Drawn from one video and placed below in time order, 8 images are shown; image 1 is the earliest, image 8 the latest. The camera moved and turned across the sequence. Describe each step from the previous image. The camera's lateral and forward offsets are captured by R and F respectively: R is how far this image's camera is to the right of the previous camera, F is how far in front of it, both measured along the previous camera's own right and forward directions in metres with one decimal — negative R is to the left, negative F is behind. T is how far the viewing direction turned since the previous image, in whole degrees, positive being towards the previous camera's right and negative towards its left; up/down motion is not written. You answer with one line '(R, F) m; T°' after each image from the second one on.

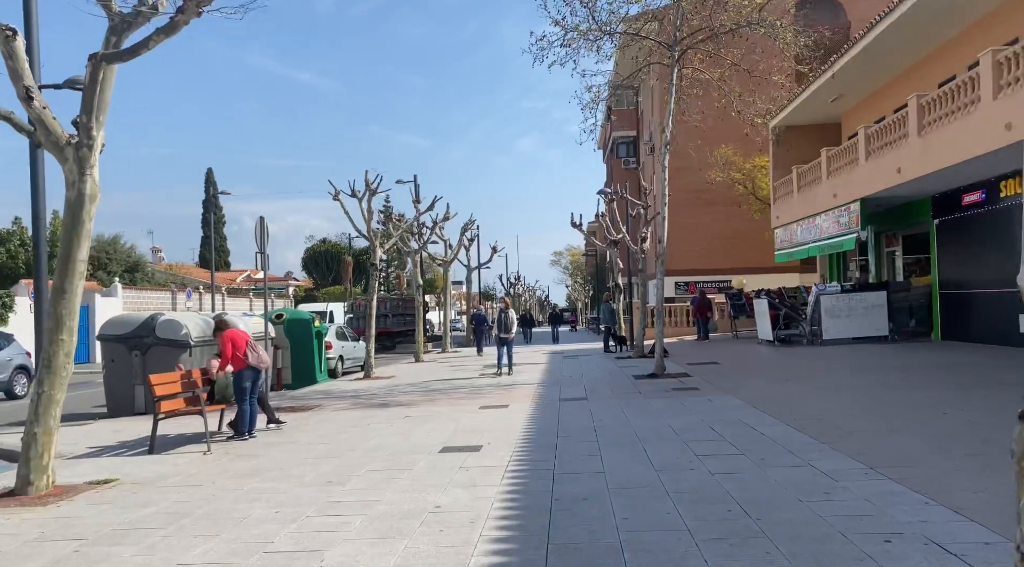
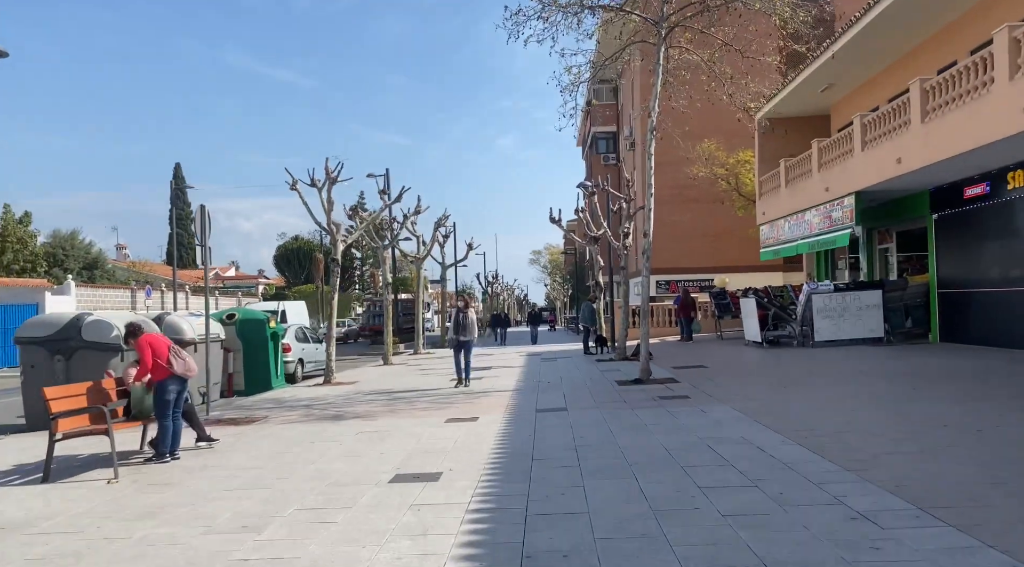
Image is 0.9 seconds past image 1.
(+0.1, +1.3) m; +2°
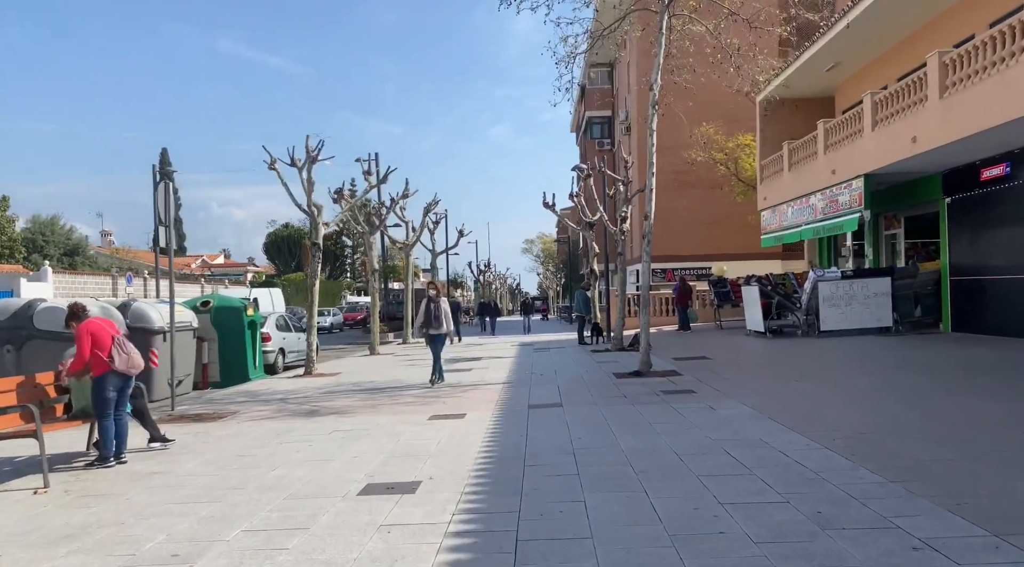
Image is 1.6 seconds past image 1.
(0.0, +0.9) m; +1°
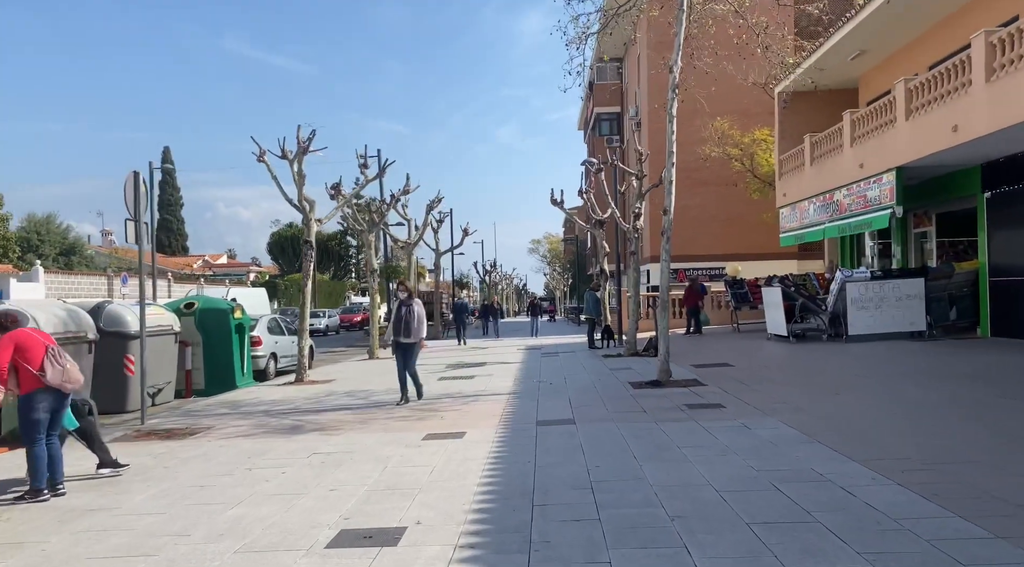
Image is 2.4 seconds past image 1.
(0.0, +1.1) m; 0°
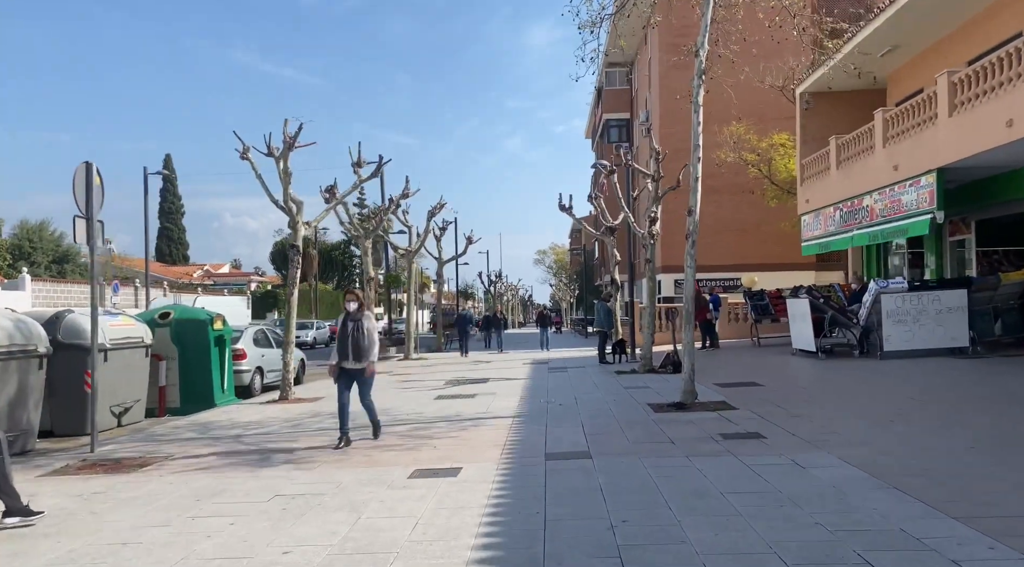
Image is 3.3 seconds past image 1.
(0.0, +1.3) m; 0°
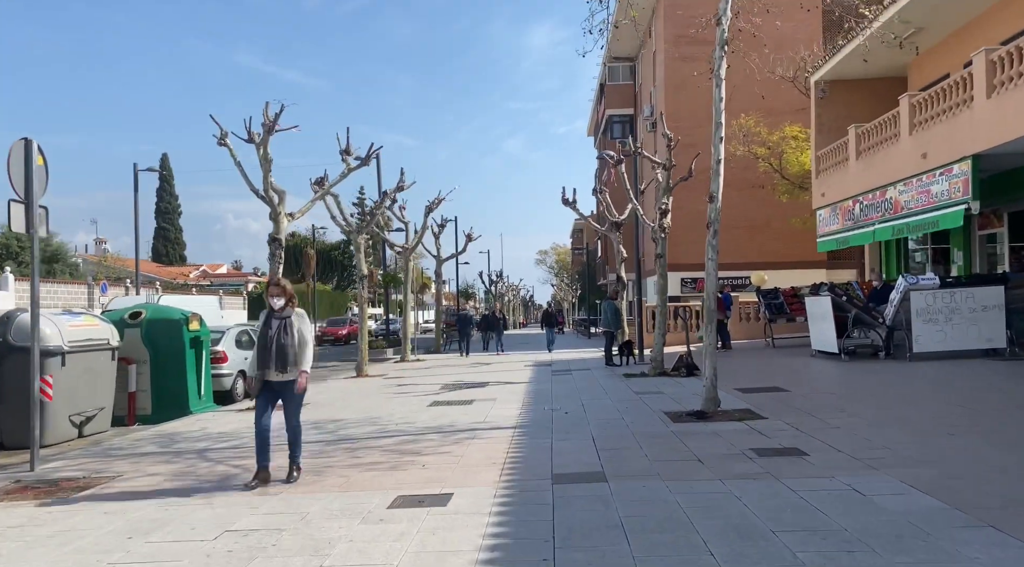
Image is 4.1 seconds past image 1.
(0.0, +1.1) m; 0°
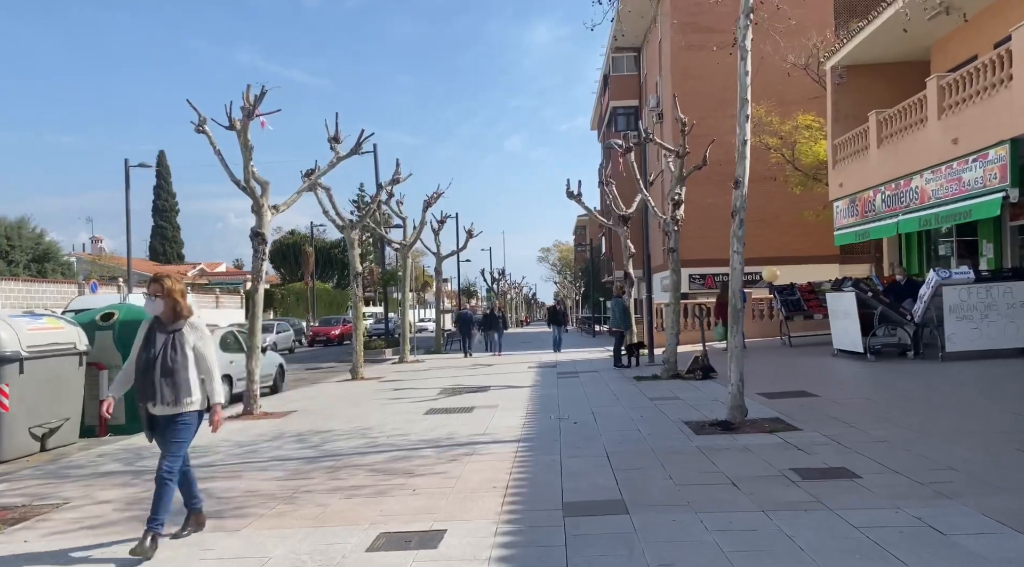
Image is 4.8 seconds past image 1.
(0.0, +1.0) m; 0°
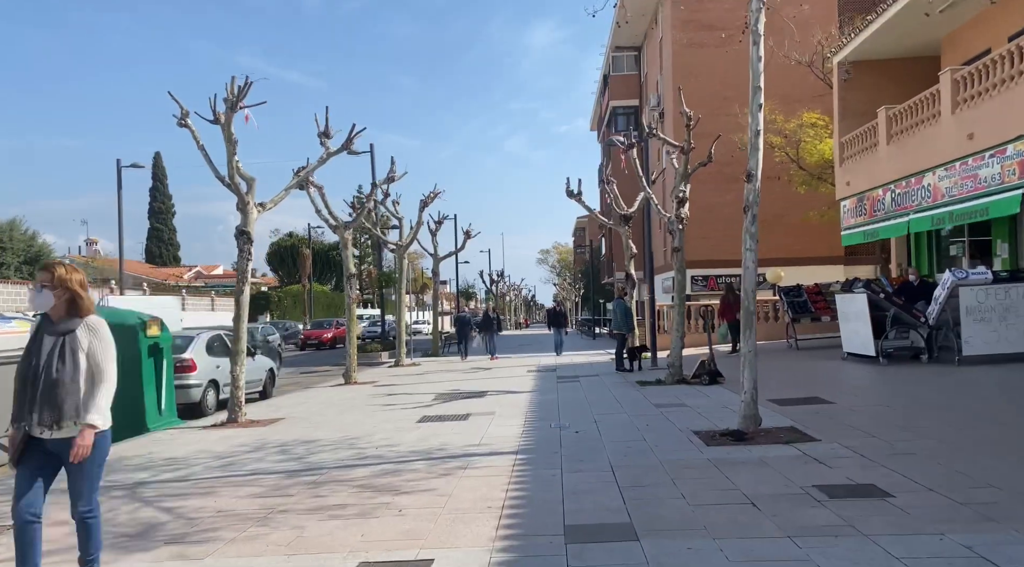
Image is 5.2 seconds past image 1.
(0.0, +0.6) m; 0°
